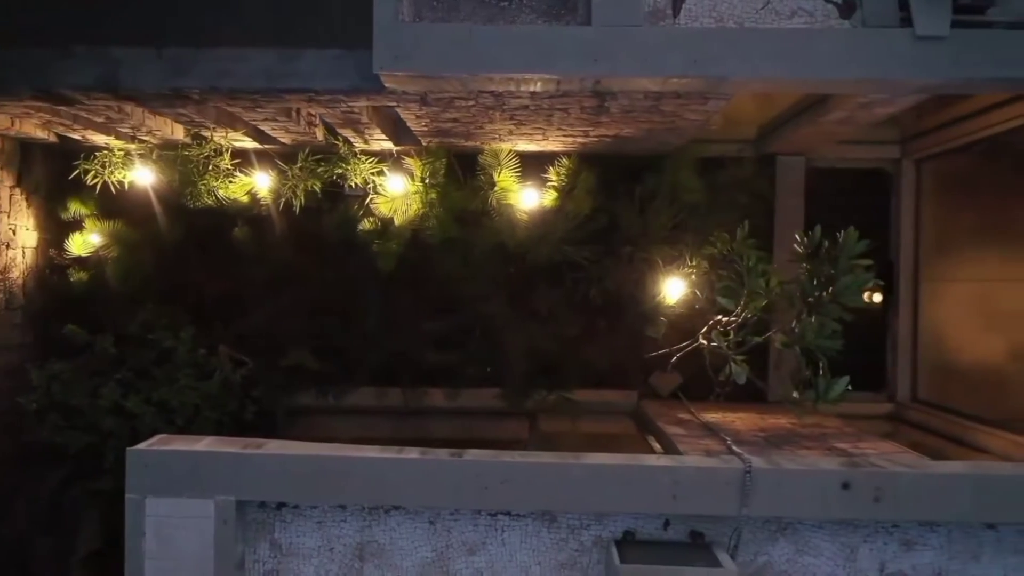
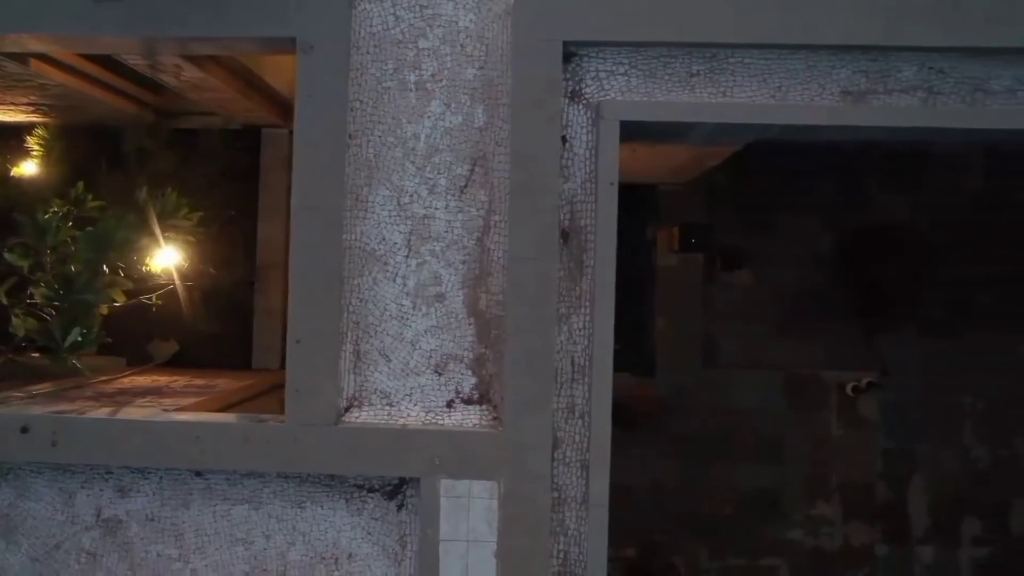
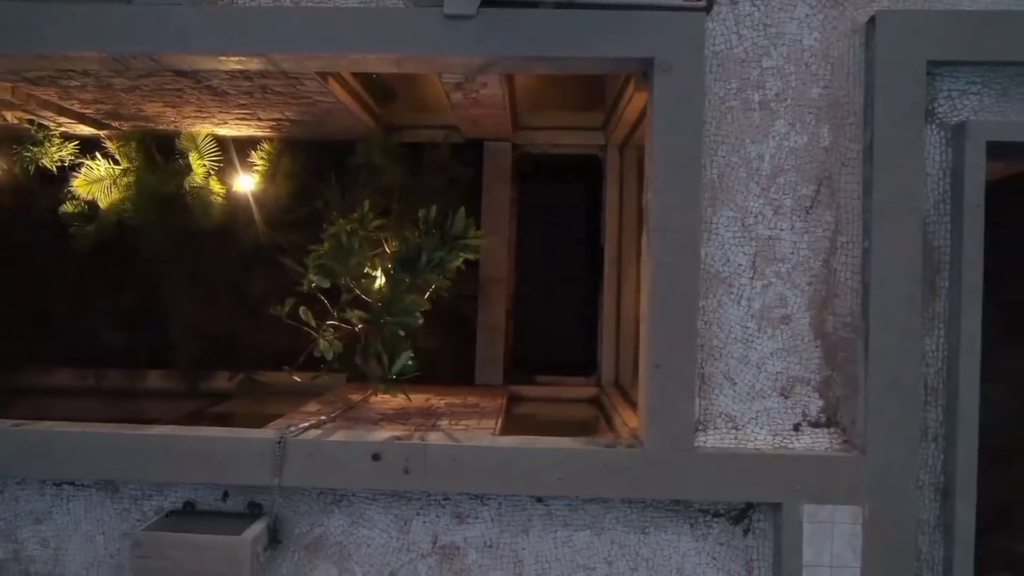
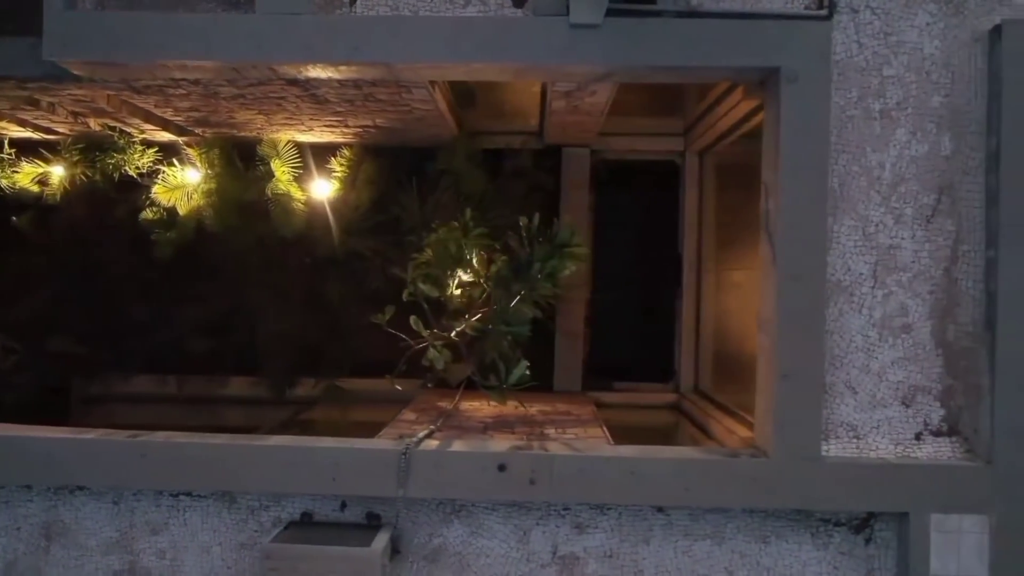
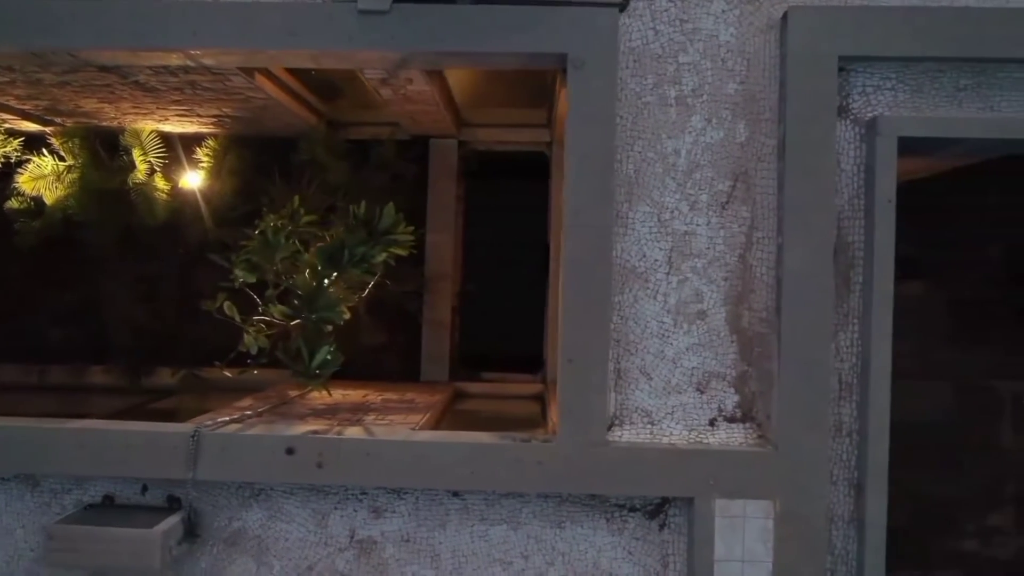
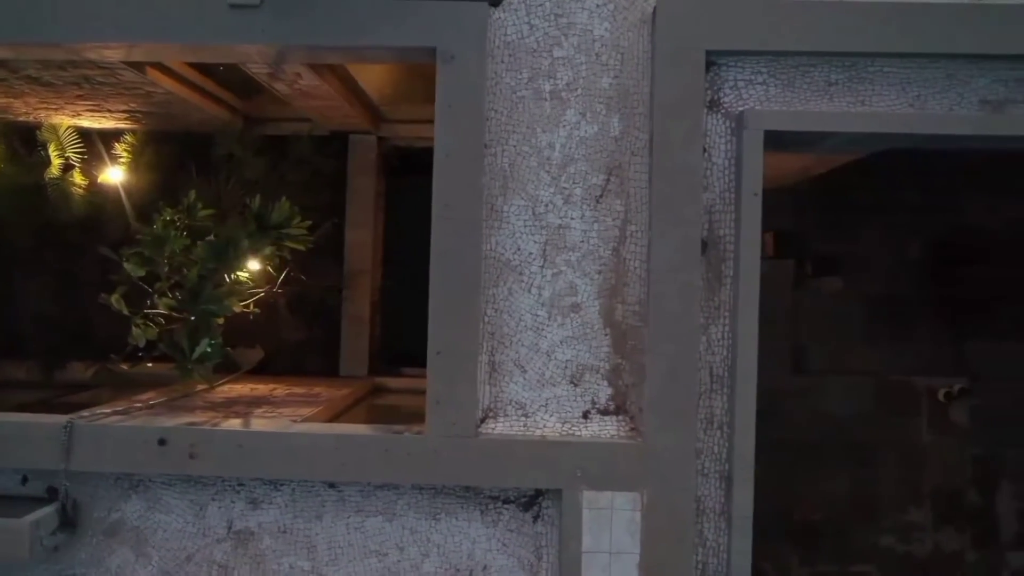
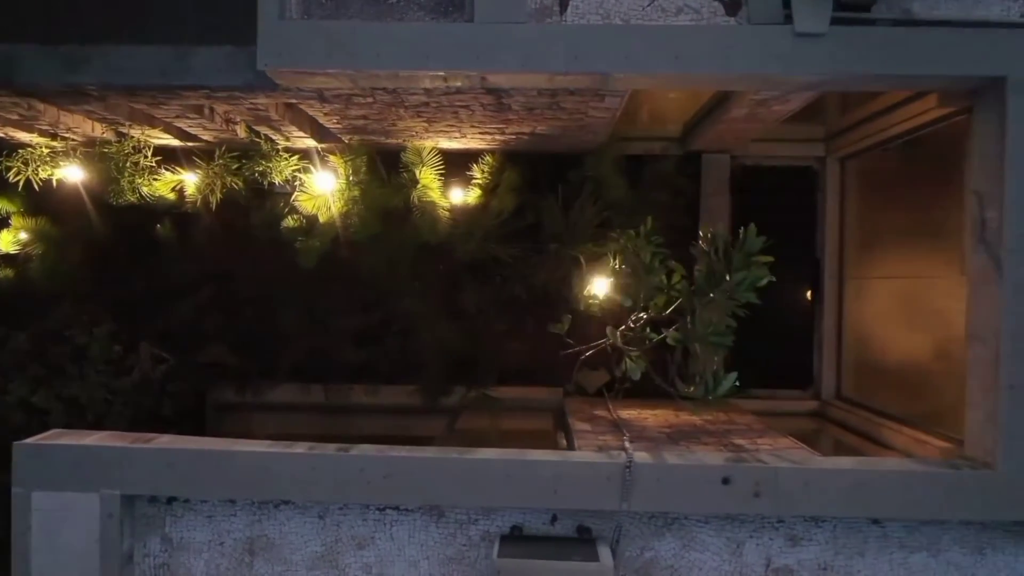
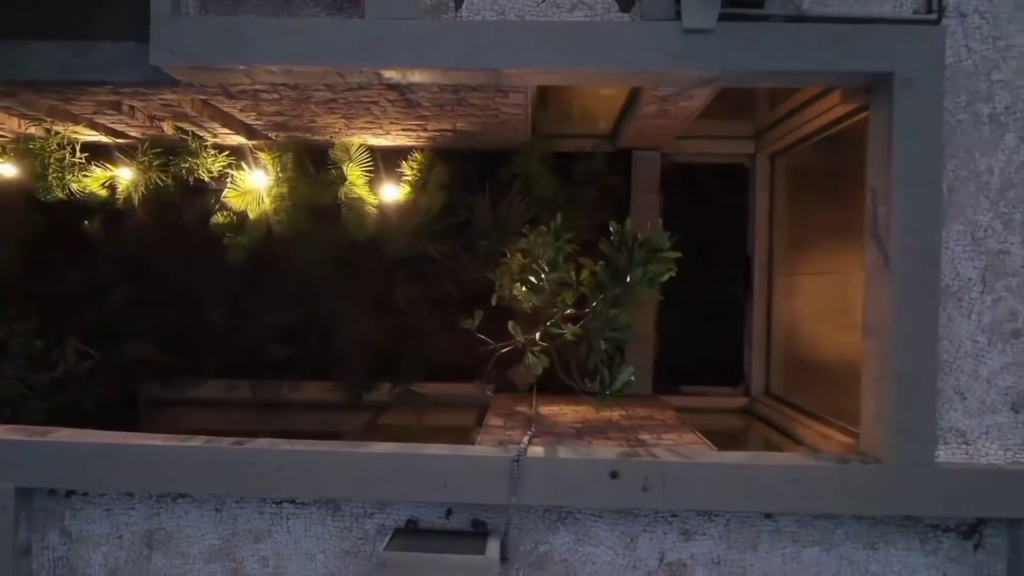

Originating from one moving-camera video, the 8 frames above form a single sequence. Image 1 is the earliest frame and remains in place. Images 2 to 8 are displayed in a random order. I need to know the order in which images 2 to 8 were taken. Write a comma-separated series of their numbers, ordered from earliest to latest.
7, 8, 4, 3, 5, 6, 2
